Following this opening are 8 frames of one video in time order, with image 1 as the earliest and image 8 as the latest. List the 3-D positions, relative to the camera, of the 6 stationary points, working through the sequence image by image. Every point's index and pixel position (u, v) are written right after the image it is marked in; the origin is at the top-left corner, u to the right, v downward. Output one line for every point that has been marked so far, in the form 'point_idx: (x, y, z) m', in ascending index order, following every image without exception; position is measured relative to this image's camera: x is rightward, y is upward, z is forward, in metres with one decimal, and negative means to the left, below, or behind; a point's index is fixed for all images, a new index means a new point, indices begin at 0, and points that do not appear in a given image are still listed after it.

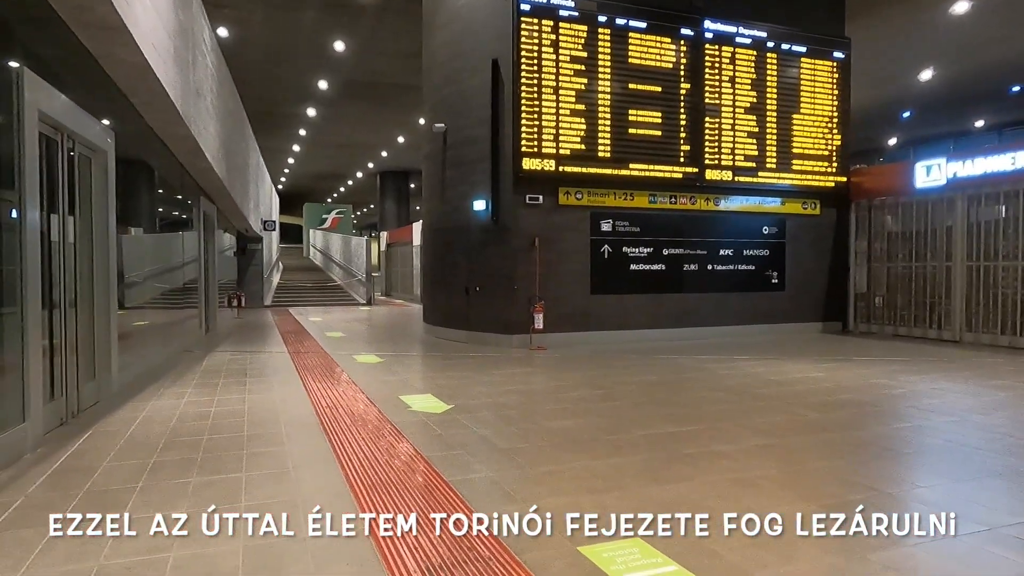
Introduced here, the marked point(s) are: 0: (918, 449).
0: (+2.8, -1.1, +4.5) m
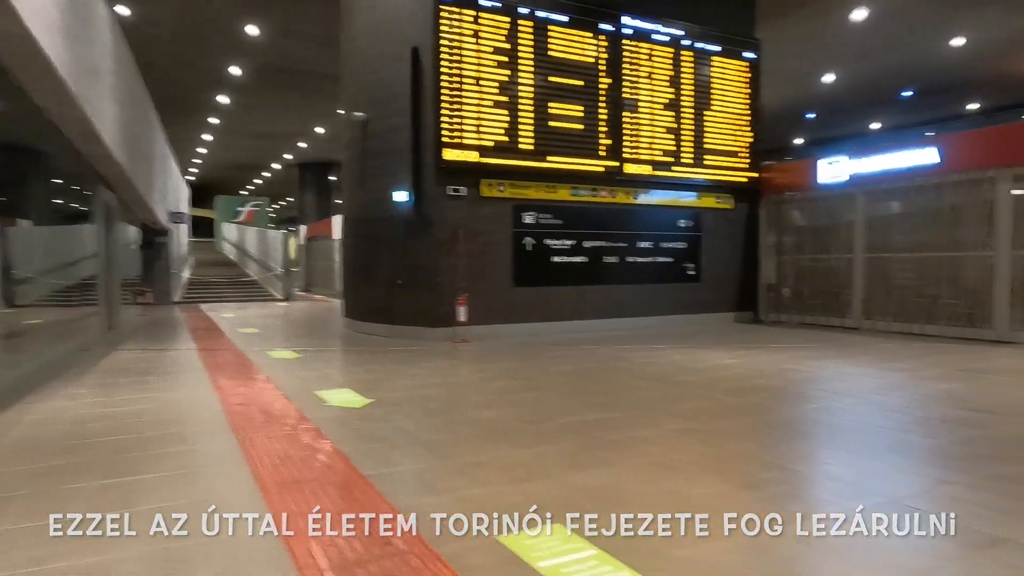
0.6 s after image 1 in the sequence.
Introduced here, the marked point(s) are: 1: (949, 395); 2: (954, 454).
0: (+2.2, -1.0, +4.7) m
1: (+3.8, -0.9, +5.8) m
2: (+2.7, -1.0, +4.0) m
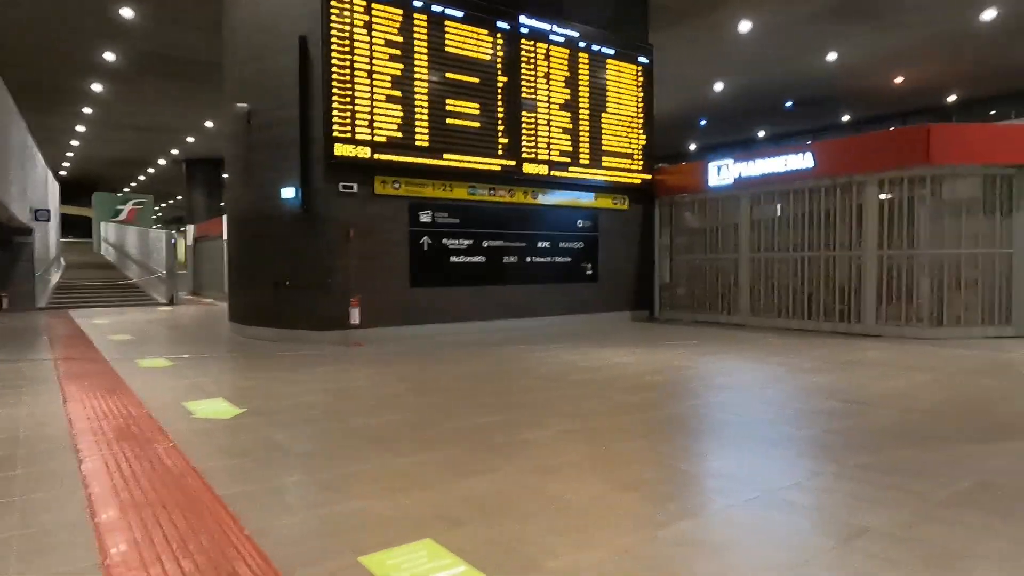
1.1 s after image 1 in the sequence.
0: (+1.4, -1.0, +4.8) m
1: (+2.9, -0.9, +6.1) m
2: (+2.0, -1.0, +4.2) m
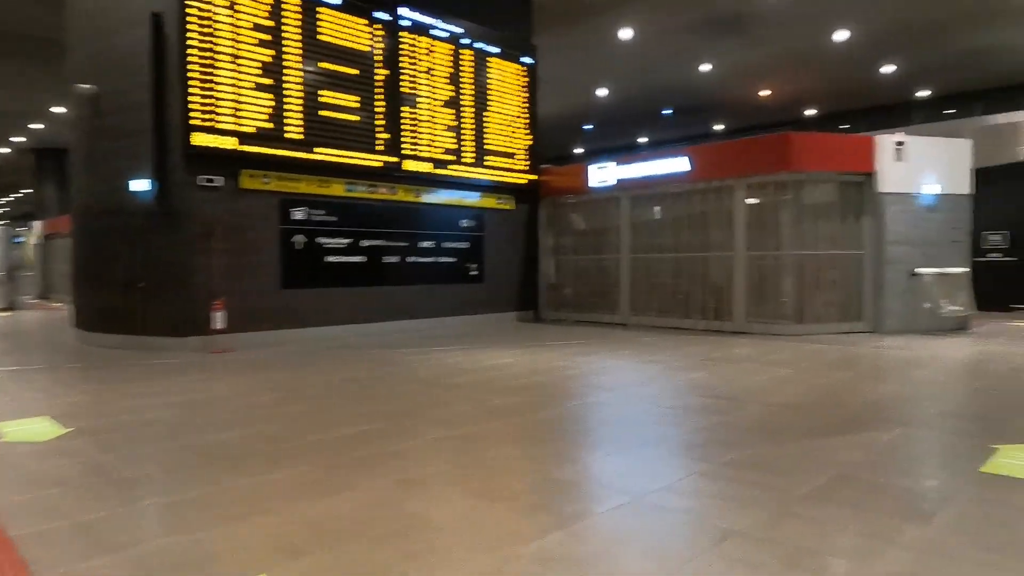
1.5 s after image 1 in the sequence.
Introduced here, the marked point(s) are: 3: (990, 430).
0: (+0.5, -1.0, +4.7) m
1: (+1.7, -0.9, +6.2) m
2: (+1.2, -1.0, +4.2) m
3: (+3.1, -0.9, +4.3) m
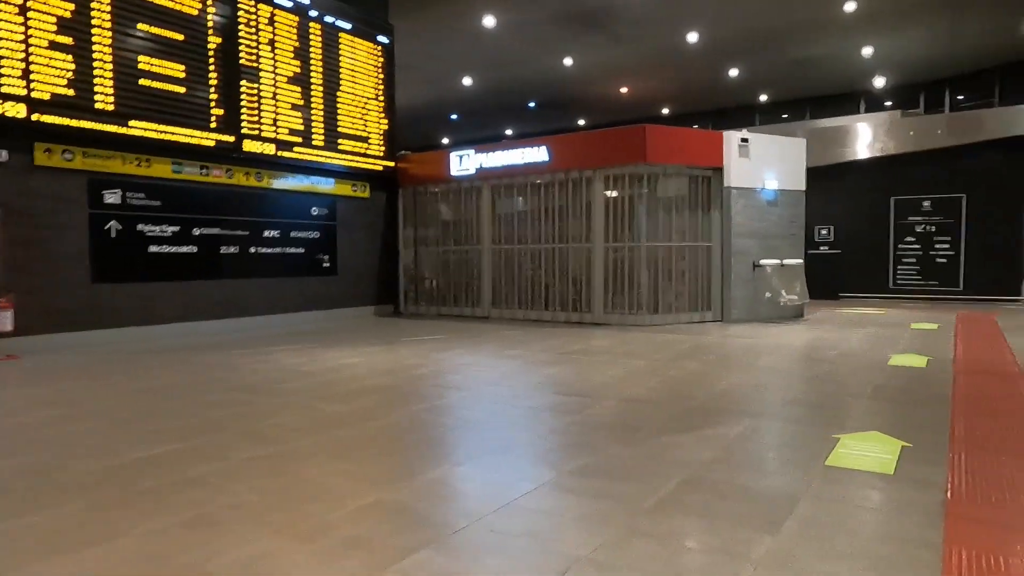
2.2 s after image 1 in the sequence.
0: (-0.5, -0.9, +4.2) m
1: (+0.4, -0.8, +6.0) m
2: (+0.2, -0.9, +3.9) m
3: (+2.1, -0.9, +4.4) m
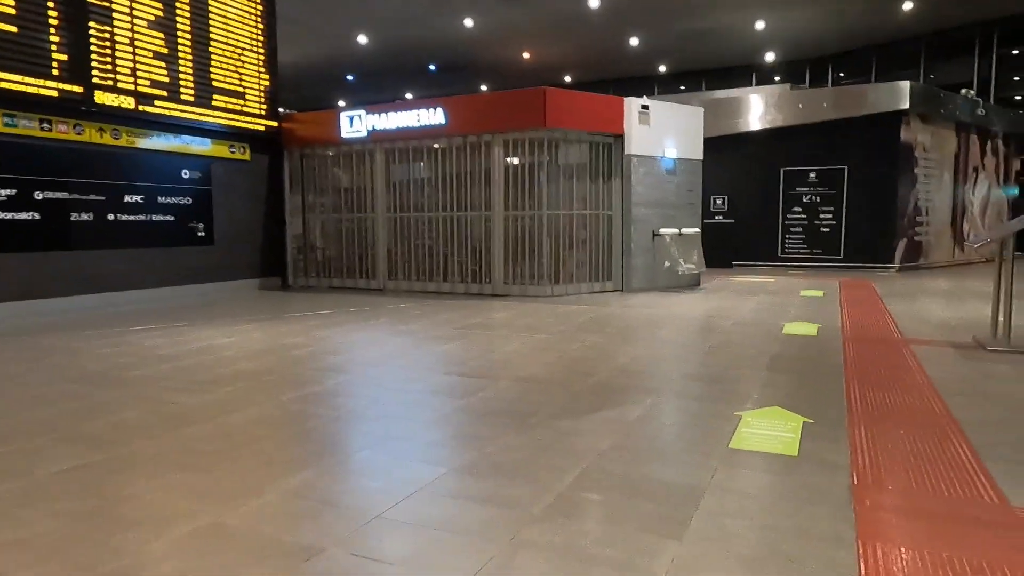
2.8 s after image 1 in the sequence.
0: (-1.2, -0.8, +3.7) m
1: (-0.5, -0.6, +5.6) m
2: (-0.4, -0.8, +3.5) m
3: (+1.4, -0.7, +4.2) m
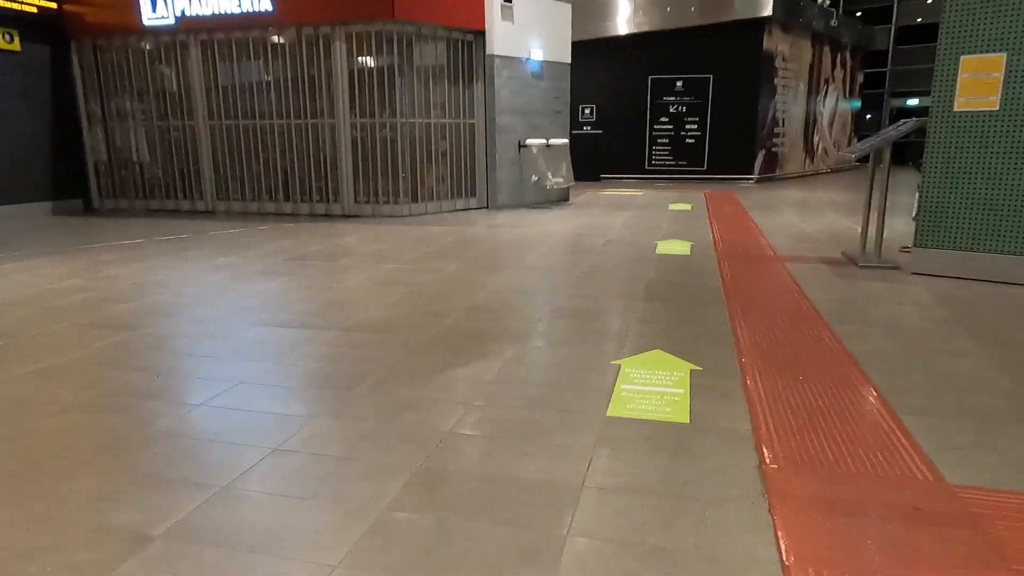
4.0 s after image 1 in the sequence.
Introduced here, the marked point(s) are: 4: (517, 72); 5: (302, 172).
0: (-1.9, -0.5, +2.6) m
1: (-1.7, -0.1, +4.5) m
2: (-1.1, -0.5, +2.5) m
3: (+0.5, -0.3, +3.5) m
4: (+0.1, +3.1, +9.5) m
5: (-2.9, +1.6, +9.3) m
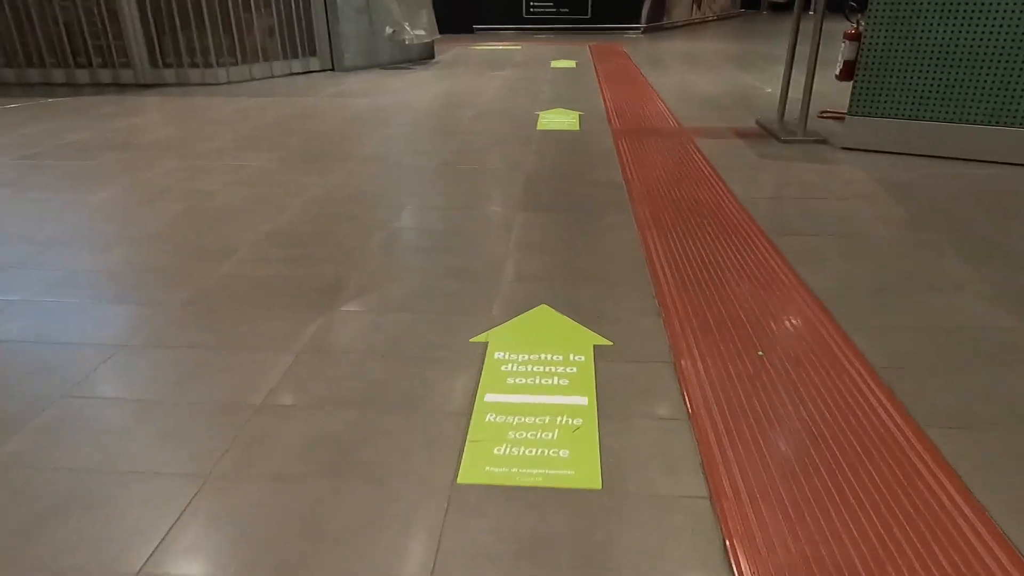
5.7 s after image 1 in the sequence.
0: (-2.4, -0.6, +1.2) m
1: (-2.5, +0.2, +2.9) m
2: (-1.6, -0.6, +1.2) m
3: (-0.2, 0.0, +2.4) m
4: (-1.7, +4.4, +7.4) m
5: (-4.6, +2.8, +7.0) m
